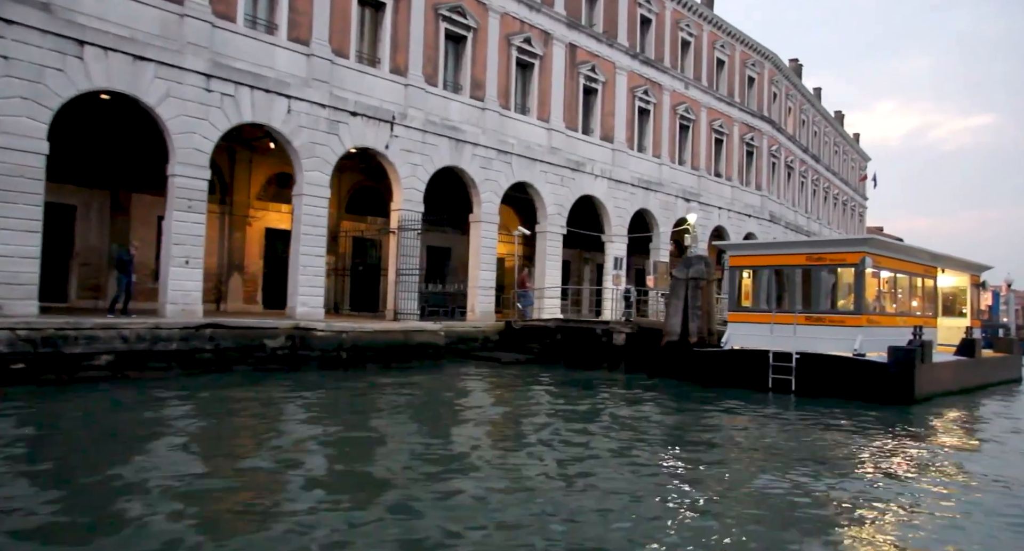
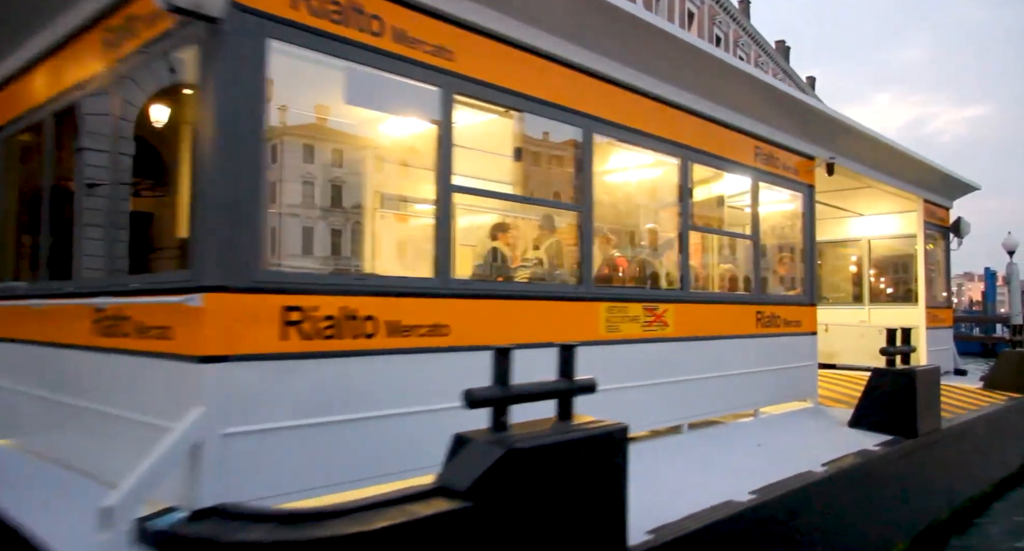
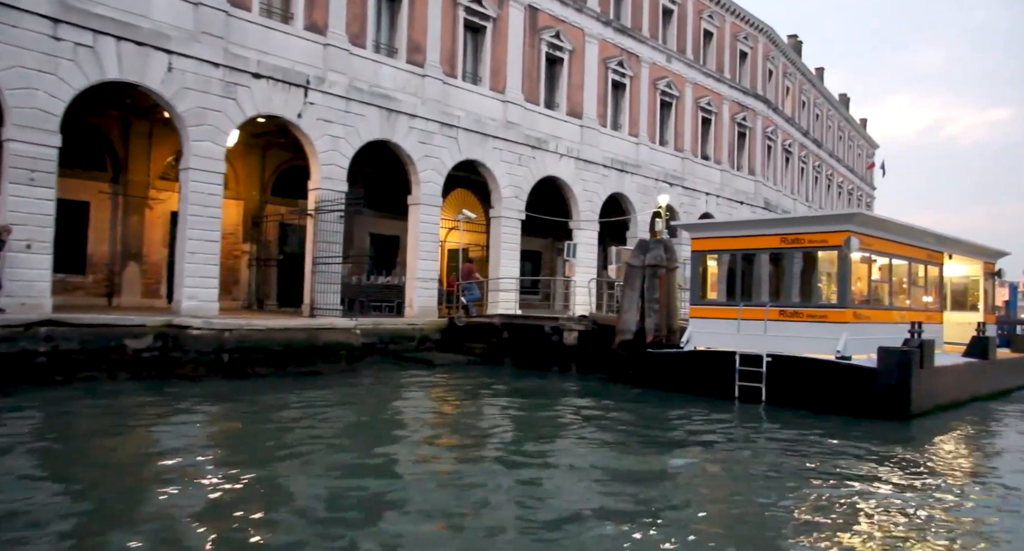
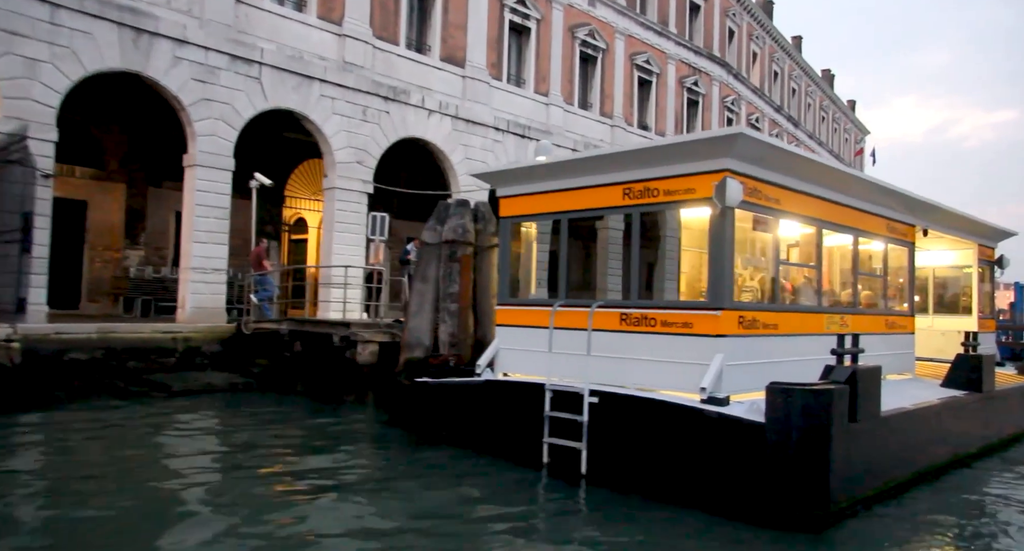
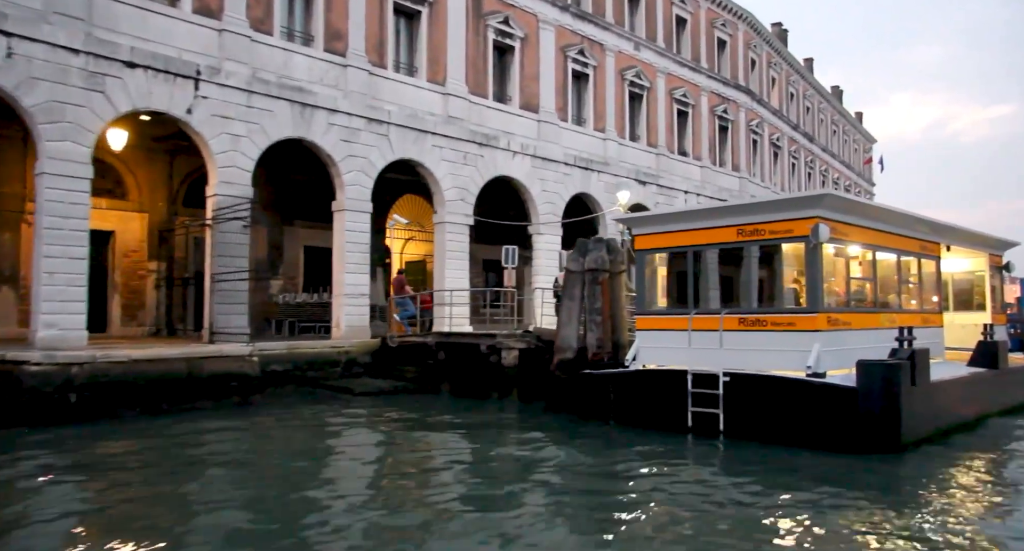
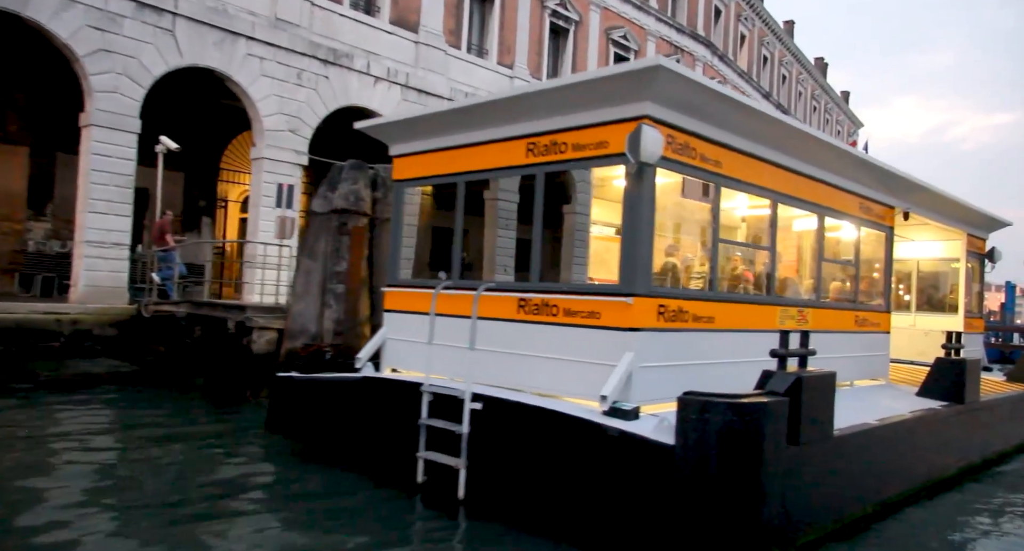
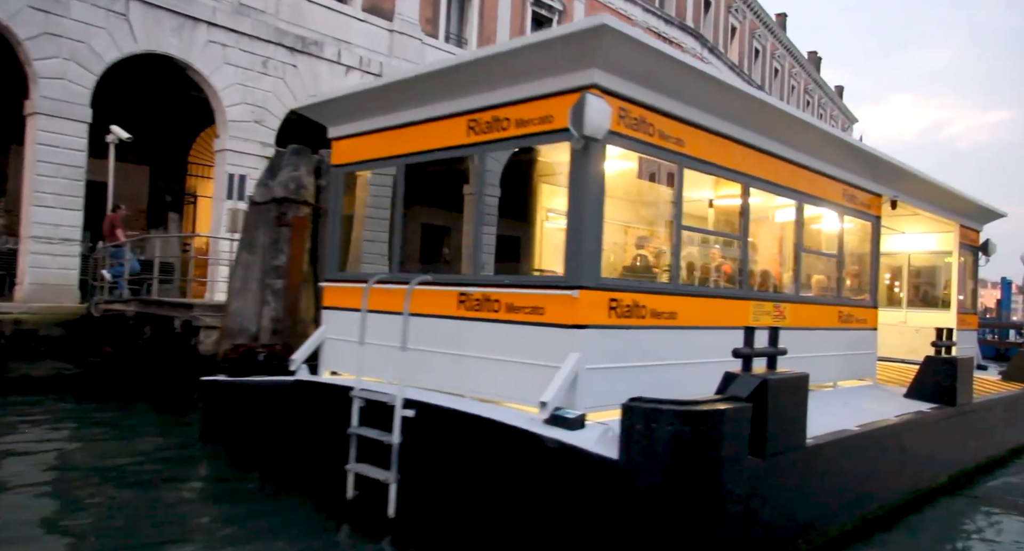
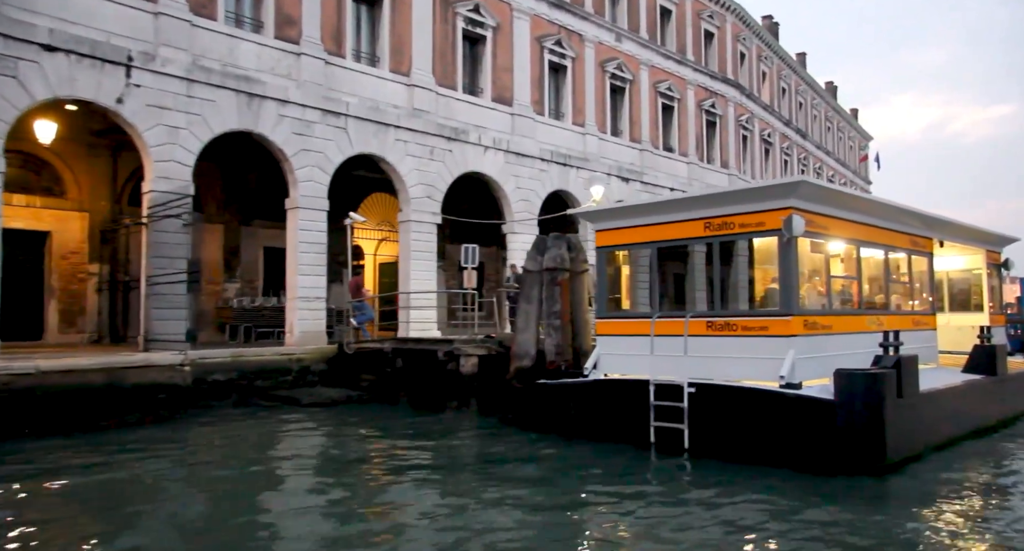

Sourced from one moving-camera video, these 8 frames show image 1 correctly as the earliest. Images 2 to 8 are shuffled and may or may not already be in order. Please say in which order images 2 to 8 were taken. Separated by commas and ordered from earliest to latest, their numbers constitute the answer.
3, 5, 8, 4, 6, 7, 2
